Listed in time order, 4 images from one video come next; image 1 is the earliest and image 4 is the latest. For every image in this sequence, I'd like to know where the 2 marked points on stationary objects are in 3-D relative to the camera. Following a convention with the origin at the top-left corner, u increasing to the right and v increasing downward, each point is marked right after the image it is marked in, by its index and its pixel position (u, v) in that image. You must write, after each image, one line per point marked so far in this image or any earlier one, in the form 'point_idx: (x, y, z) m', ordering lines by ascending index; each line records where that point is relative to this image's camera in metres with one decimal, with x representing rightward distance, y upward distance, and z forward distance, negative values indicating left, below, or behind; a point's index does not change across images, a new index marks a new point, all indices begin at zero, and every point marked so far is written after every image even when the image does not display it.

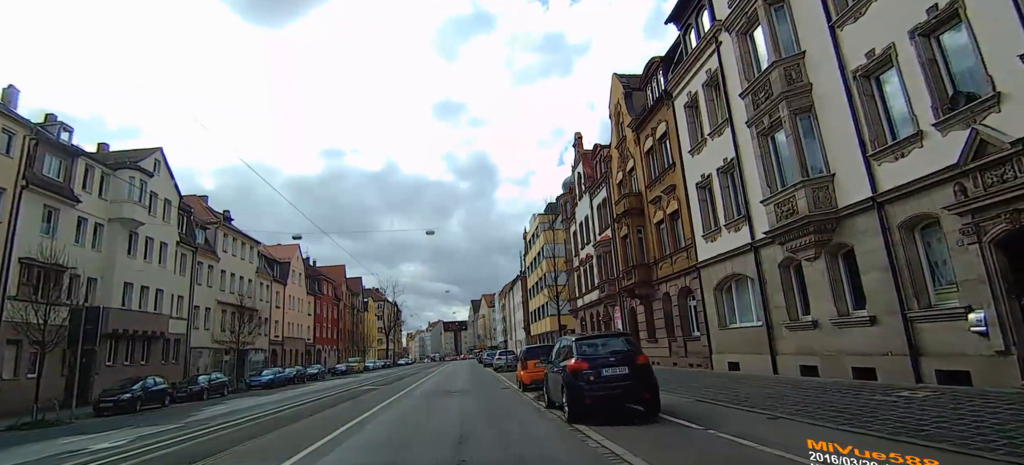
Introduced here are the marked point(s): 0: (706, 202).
0: (+7.5, +1.2, +18.8) m
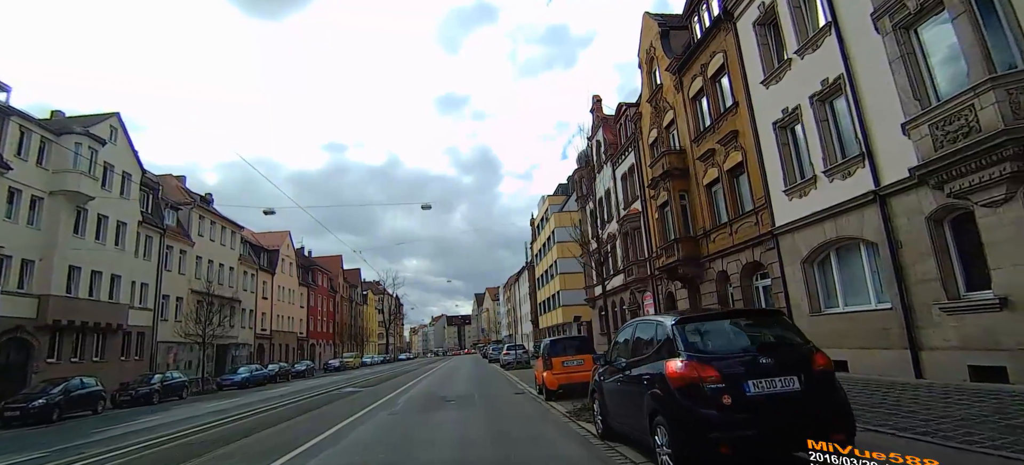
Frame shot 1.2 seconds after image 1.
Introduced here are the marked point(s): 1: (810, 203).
0: (+8.0, +2.5, +14.1) m
1: (+8.0, +0.8, +13.2) m
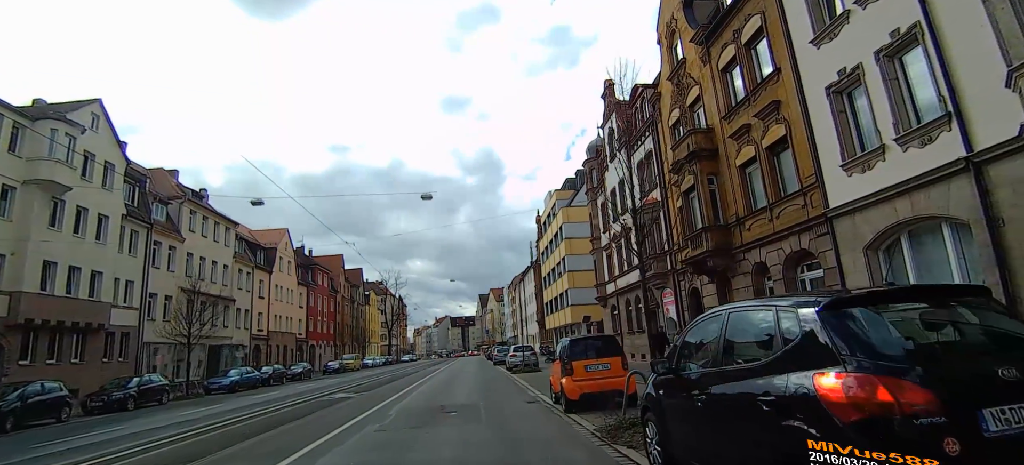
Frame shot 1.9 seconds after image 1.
0: (+8.2, +3.0, +12.1) m
1: (+8.3, +1.3, +11.1) m
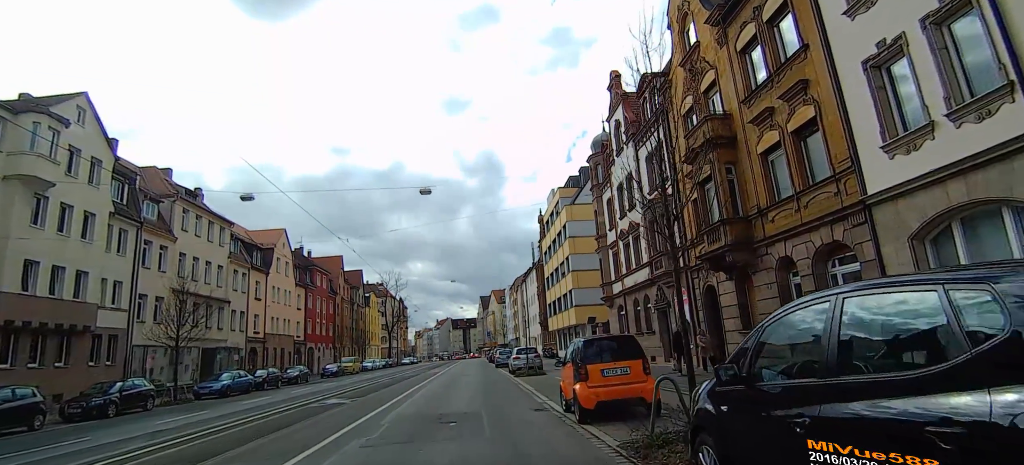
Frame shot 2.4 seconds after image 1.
0: (+8.4, +3.2, +10.9) m
1: (+8.4, +1.5, +10.0) m
